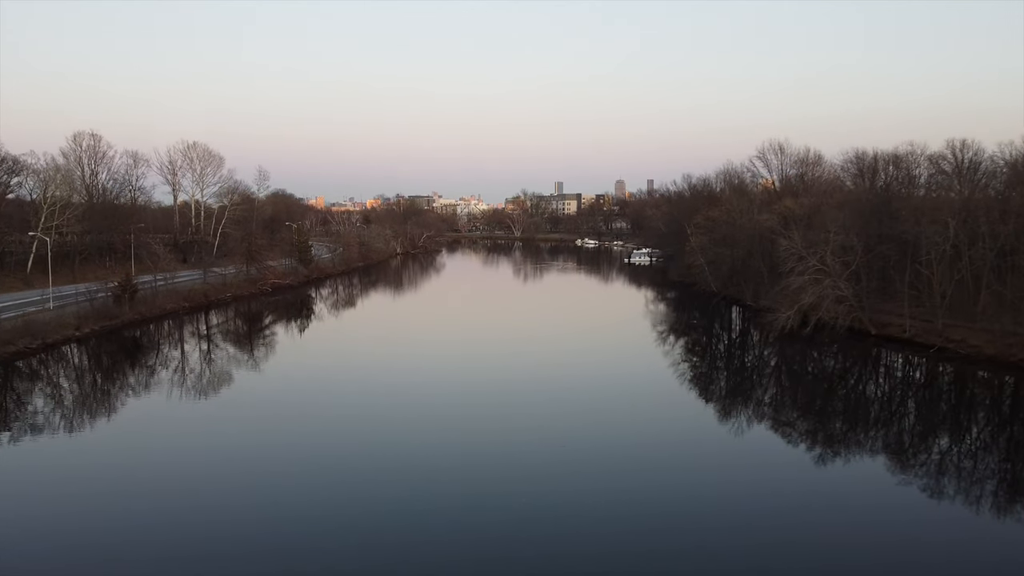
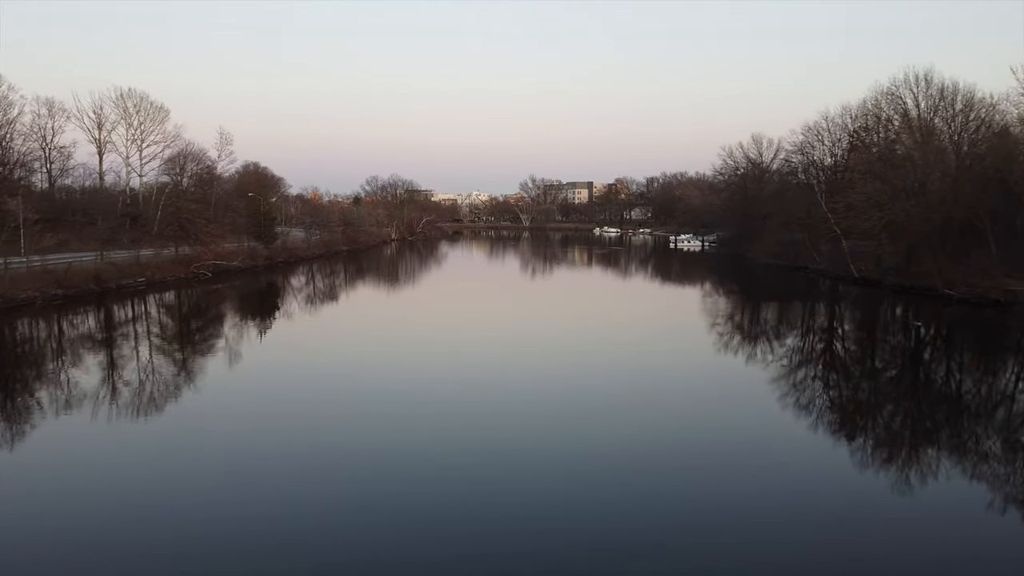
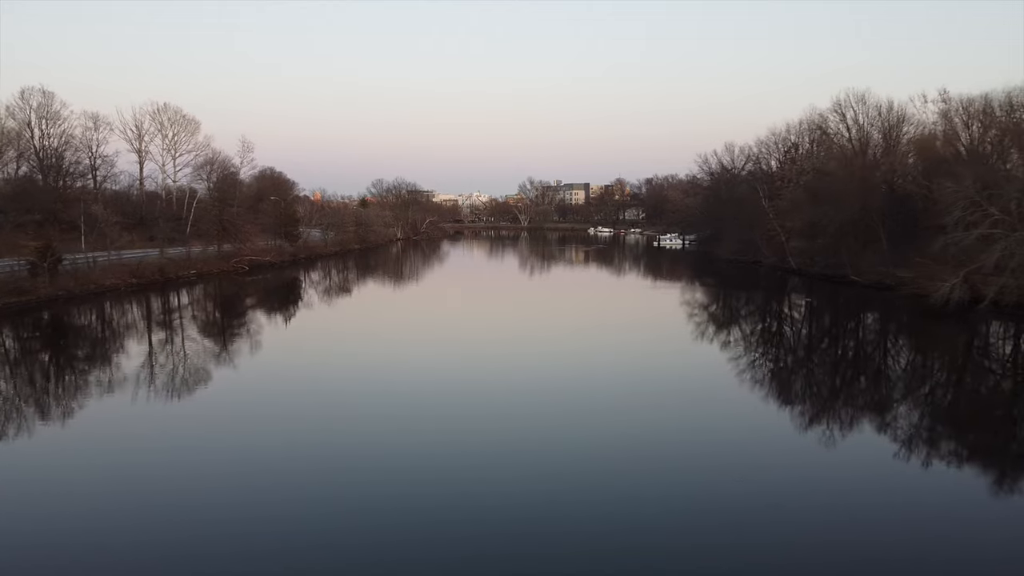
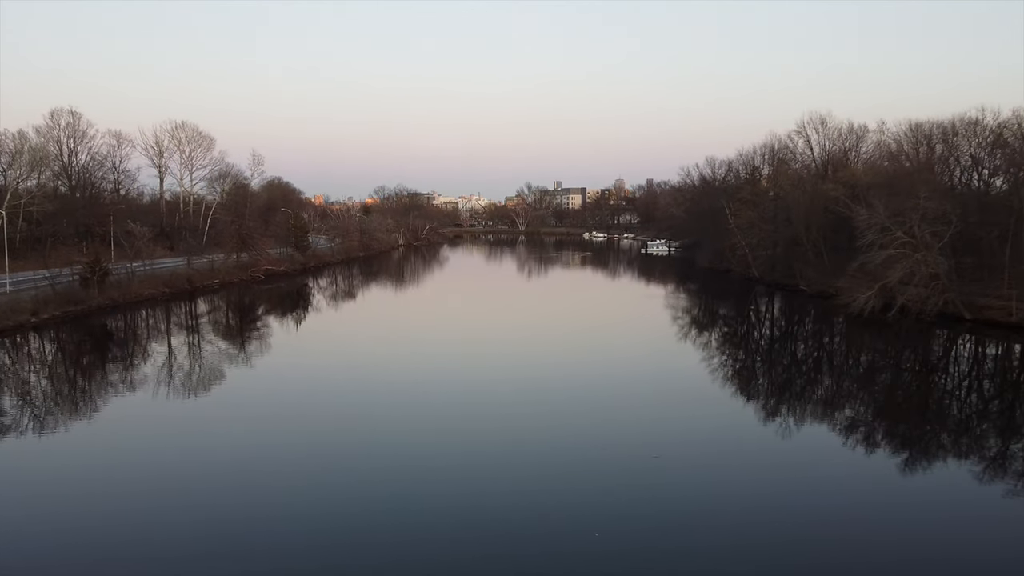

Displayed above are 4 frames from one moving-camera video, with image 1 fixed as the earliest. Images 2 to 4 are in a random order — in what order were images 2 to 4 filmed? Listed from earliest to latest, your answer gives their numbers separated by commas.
4, 3, 2
